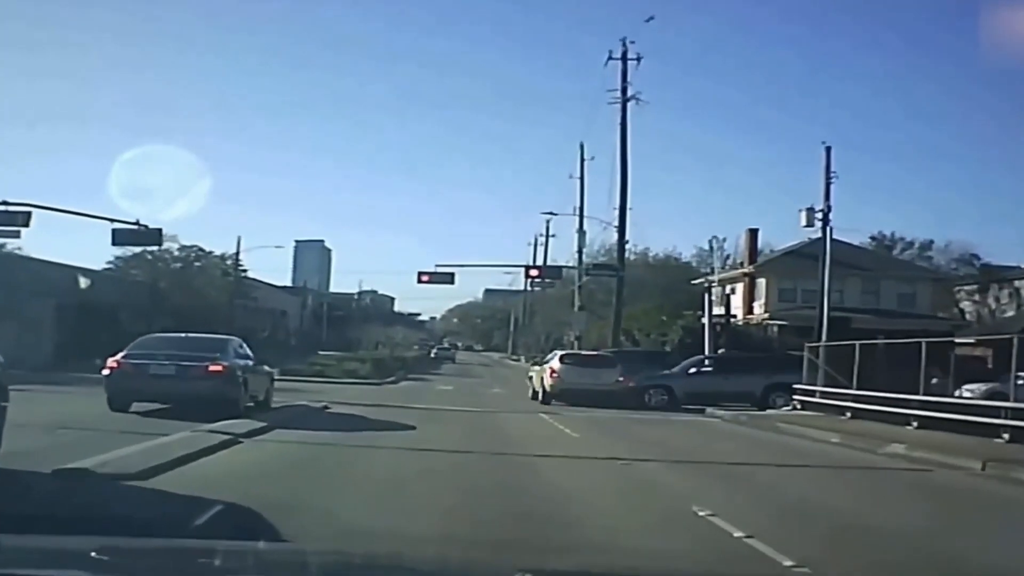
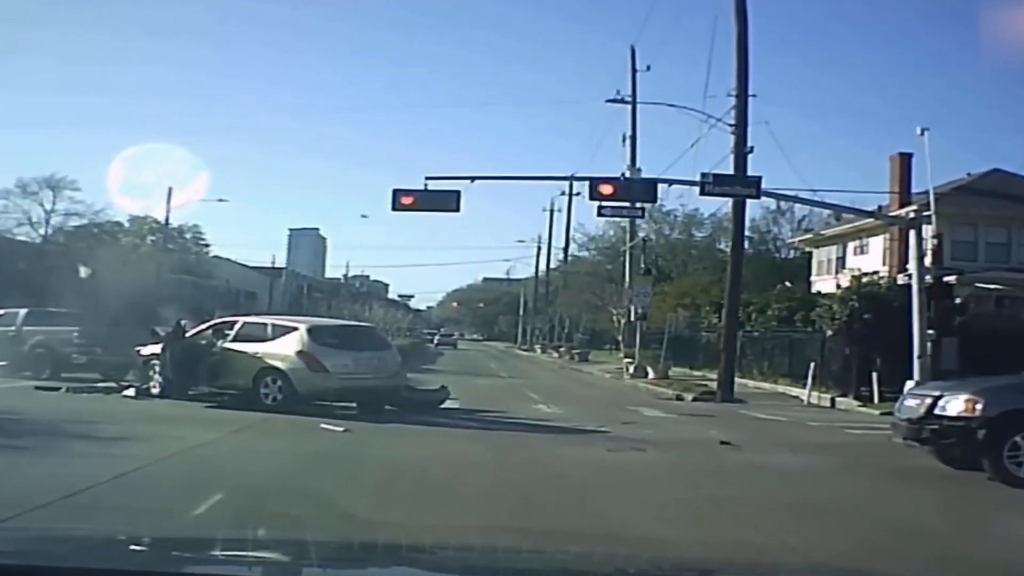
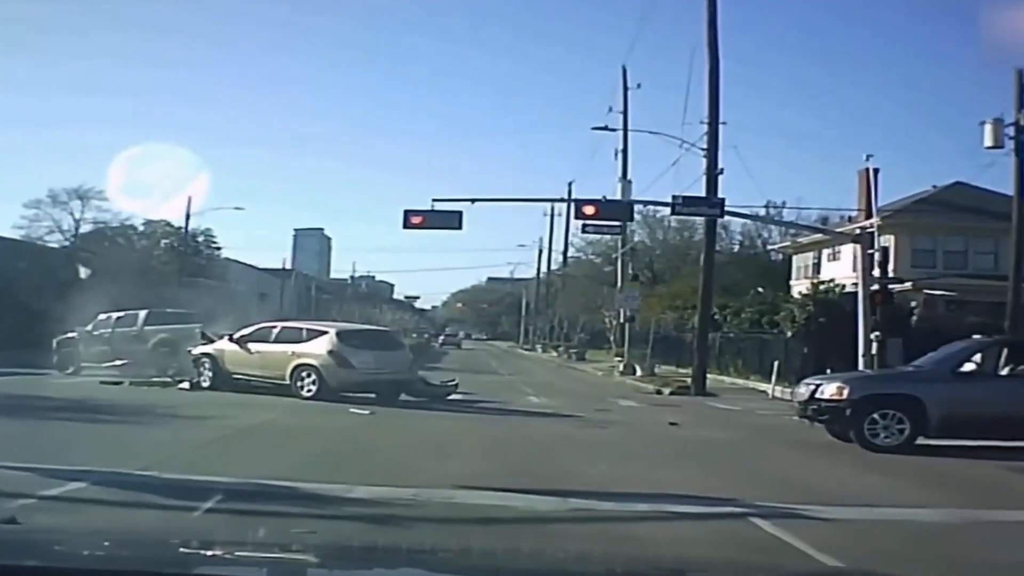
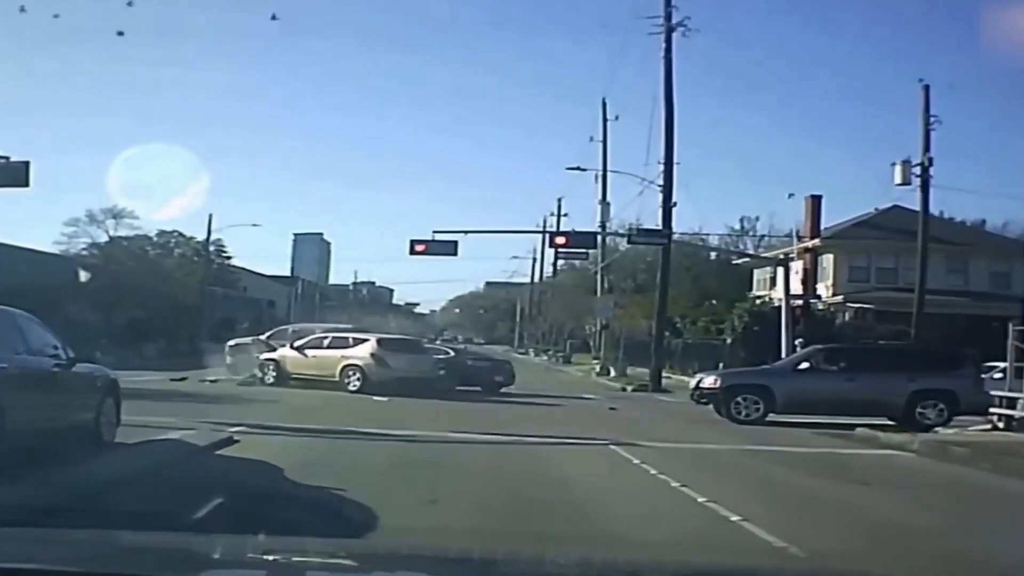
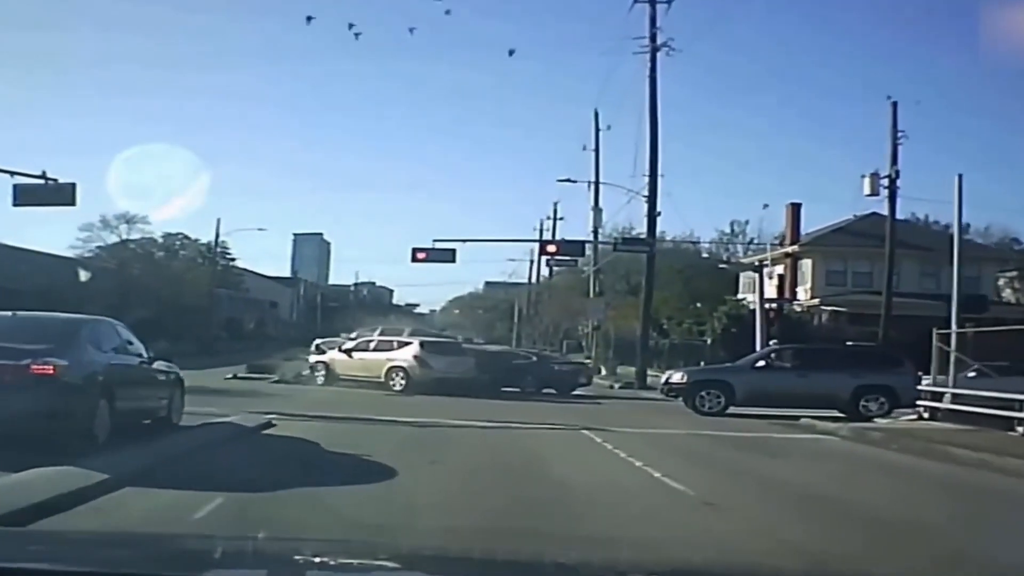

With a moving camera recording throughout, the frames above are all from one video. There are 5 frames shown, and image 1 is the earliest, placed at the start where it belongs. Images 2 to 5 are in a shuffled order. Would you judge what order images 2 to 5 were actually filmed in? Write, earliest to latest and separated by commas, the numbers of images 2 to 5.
5, 4, 3, 2
